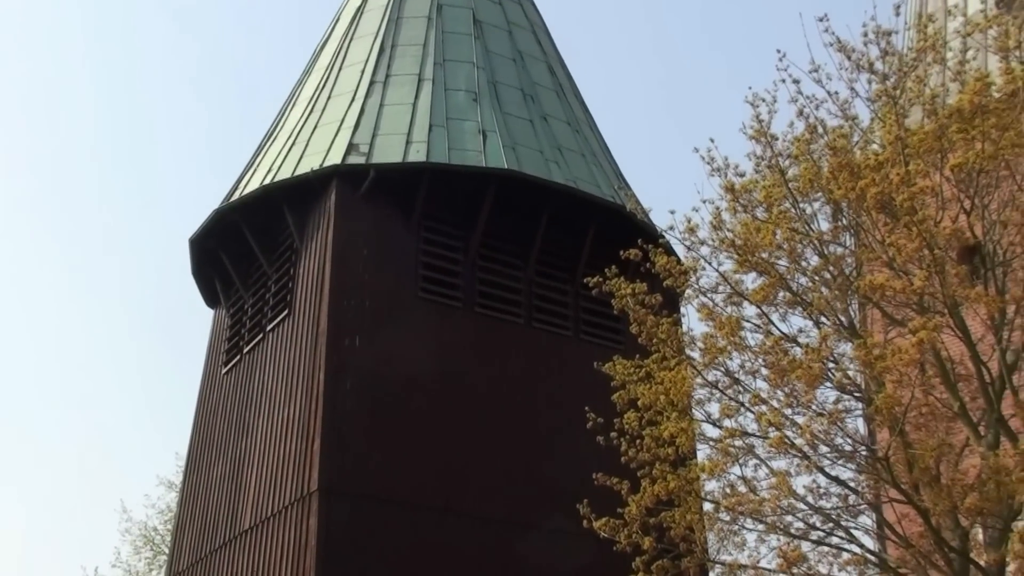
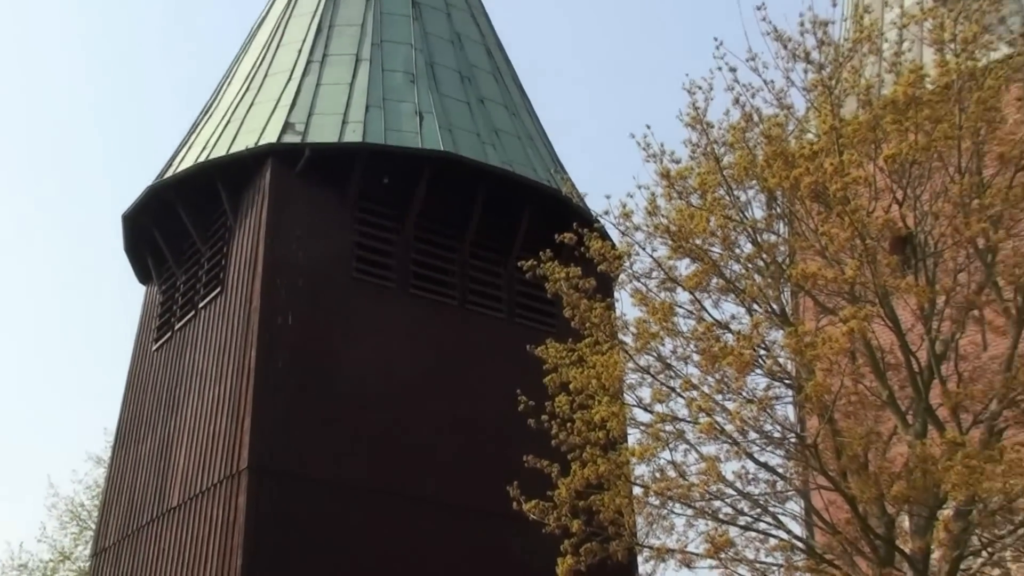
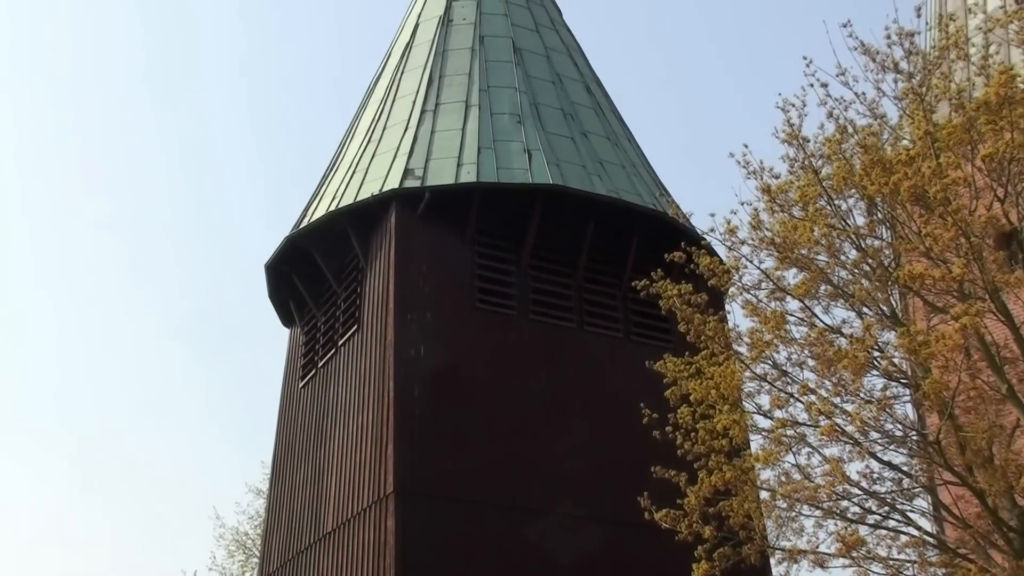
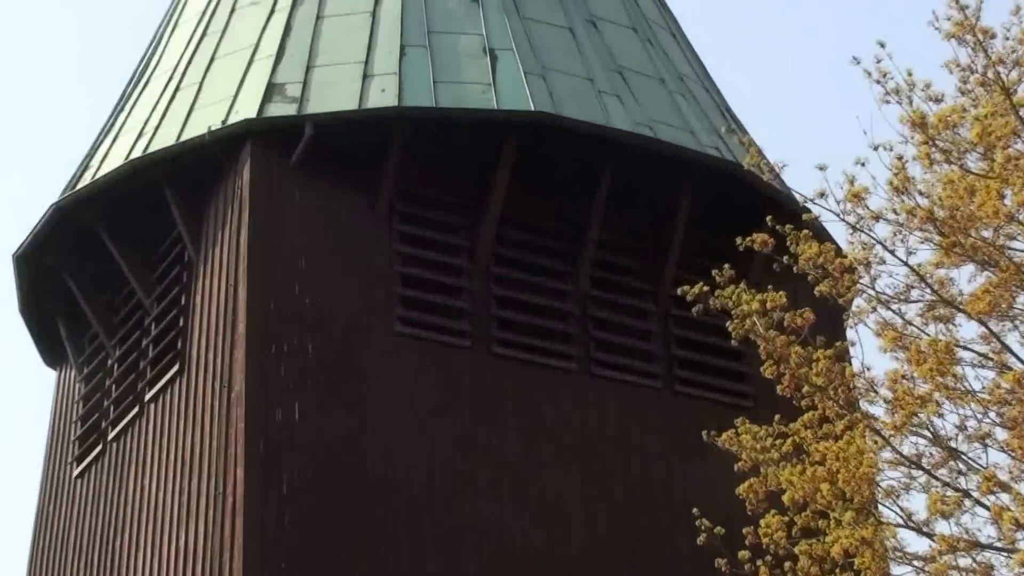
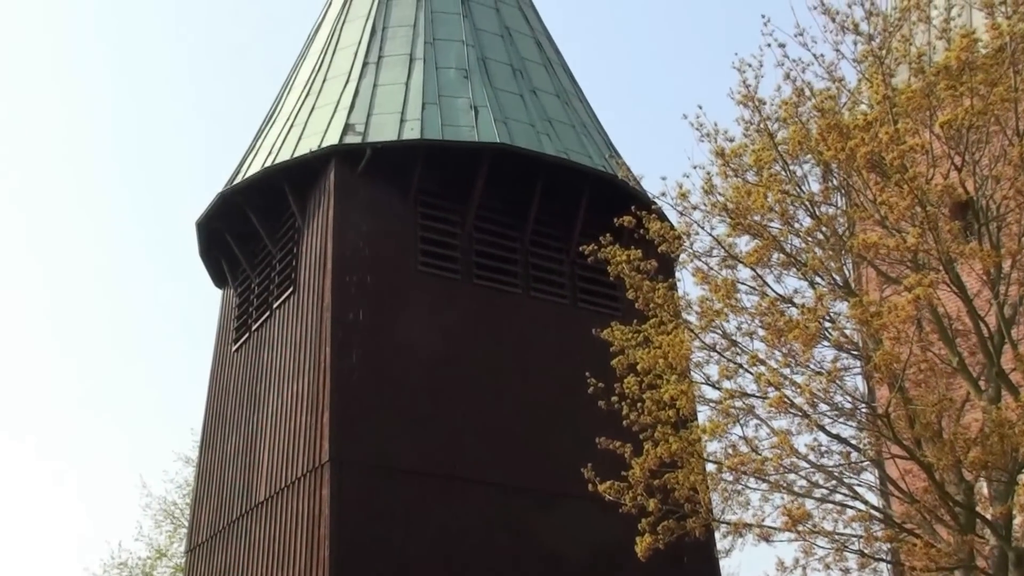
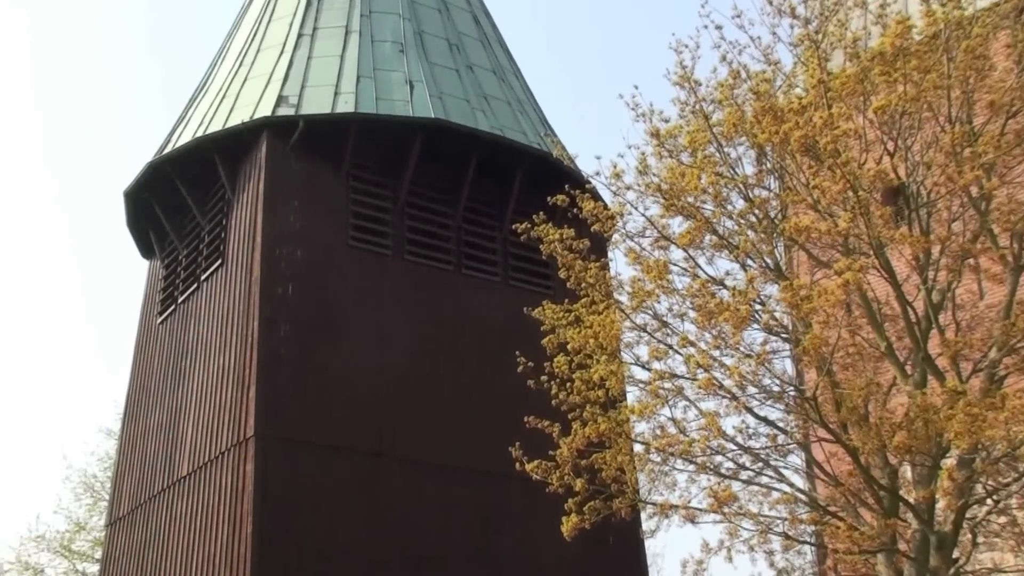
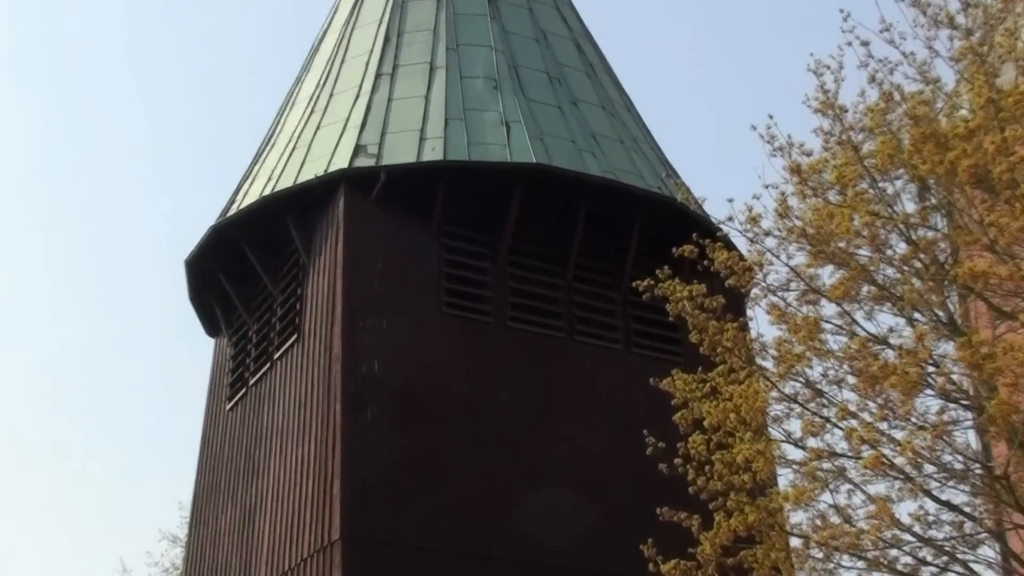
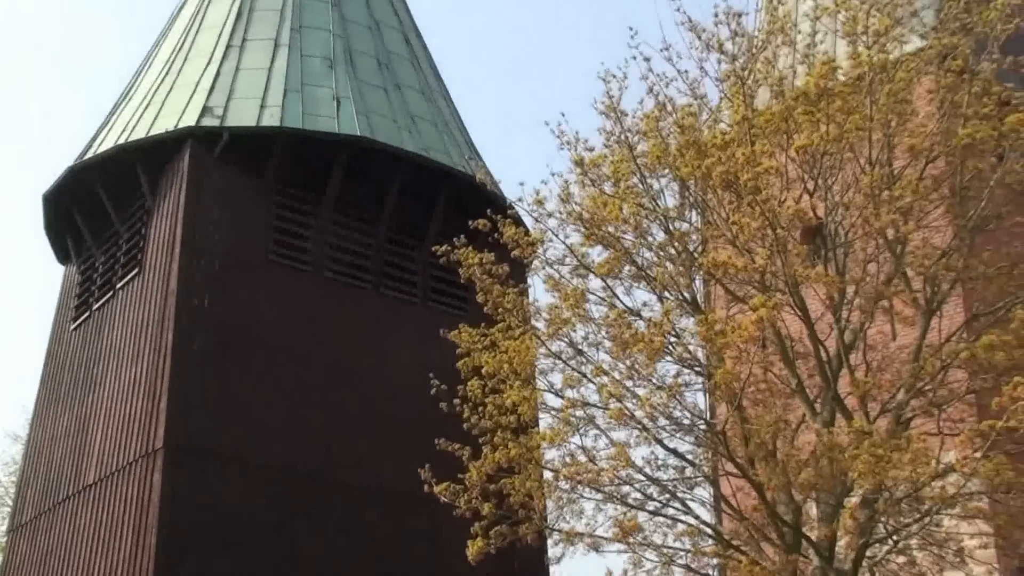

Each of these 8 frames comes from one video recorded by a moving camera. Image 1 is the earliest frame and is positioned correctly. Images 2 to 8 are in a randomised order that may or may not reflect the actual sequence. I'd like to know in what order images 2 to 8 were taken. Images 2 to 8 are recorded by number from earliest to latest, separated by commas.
2, 8, 6, 5, 3, 7, 4
